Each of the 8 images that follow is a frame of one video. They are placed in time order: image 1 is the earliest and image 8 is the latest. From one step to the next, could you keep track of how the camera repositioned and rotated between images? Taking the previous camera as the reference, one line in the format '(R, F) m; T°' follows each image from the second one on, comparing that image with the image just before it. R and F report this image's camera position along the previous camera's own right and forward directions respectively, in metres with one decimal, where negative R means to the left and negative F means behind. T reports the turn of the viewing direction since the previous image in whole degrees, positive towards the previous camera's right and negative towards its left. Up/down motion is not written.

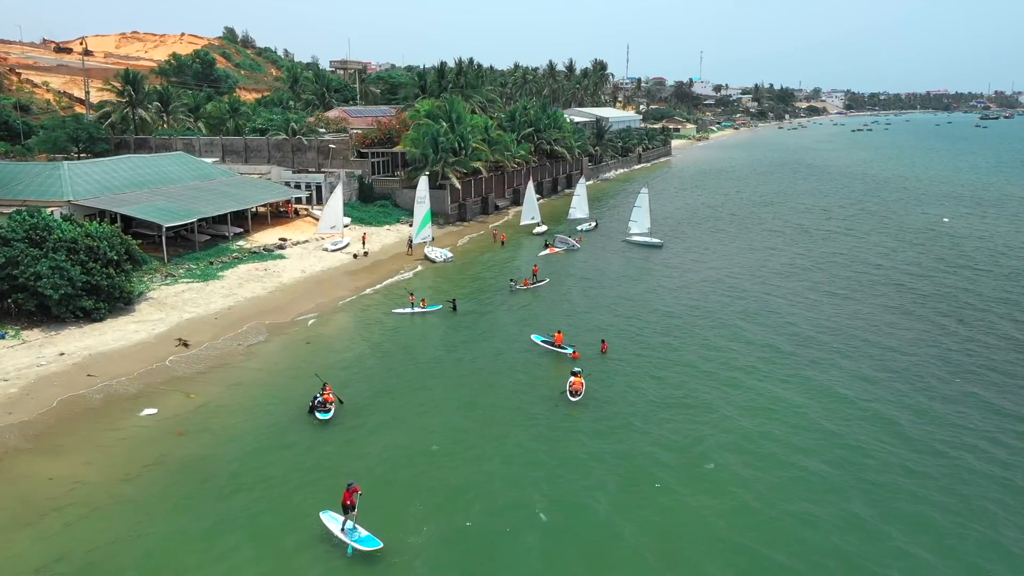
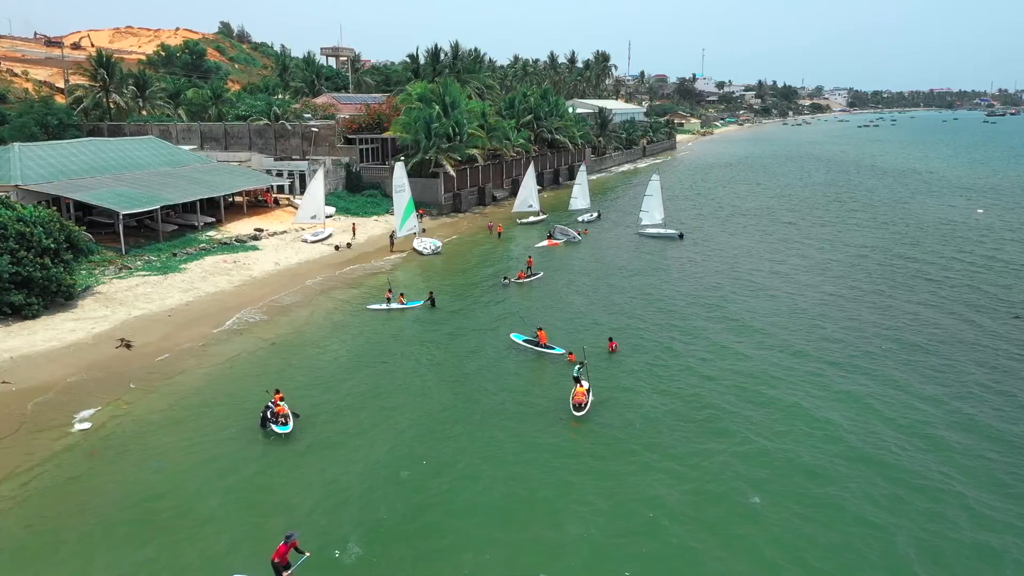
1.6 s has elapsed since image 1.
(+0.2, +4.7) m; 0°
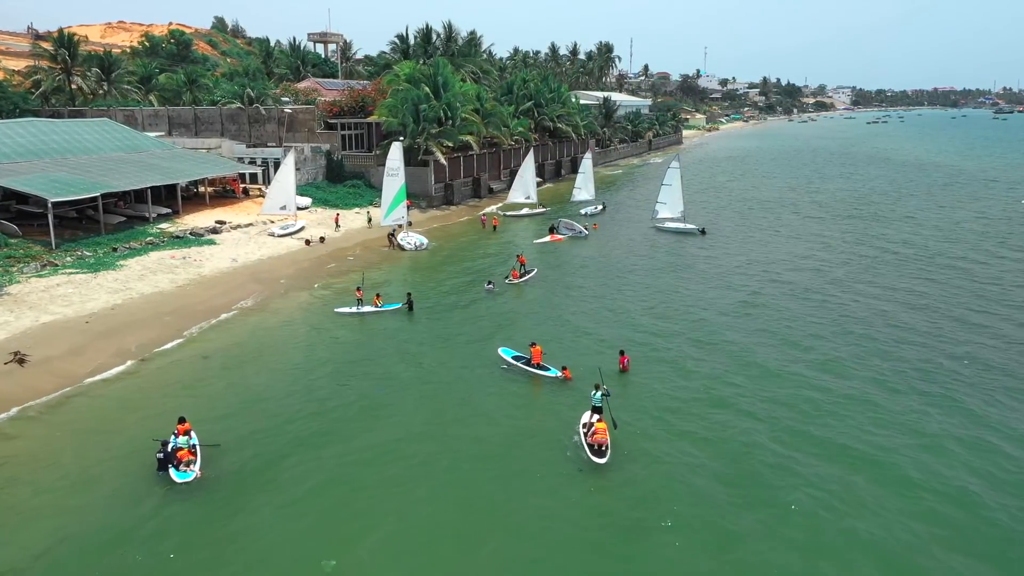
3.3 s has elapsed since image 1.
(+0.2, +5.9) m; 0°
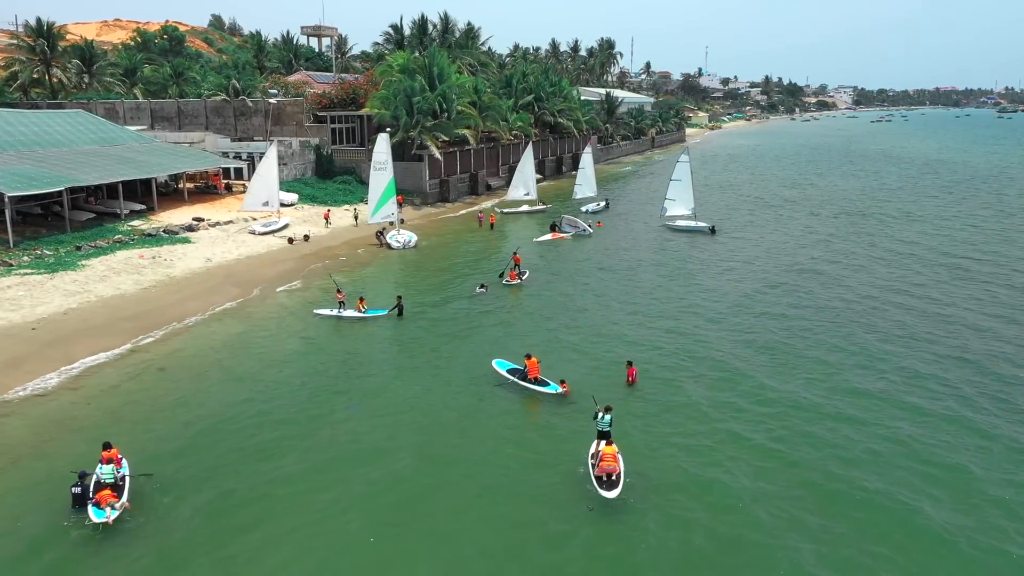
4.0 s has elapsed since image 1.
(+0.1, +2.8) m; 0°
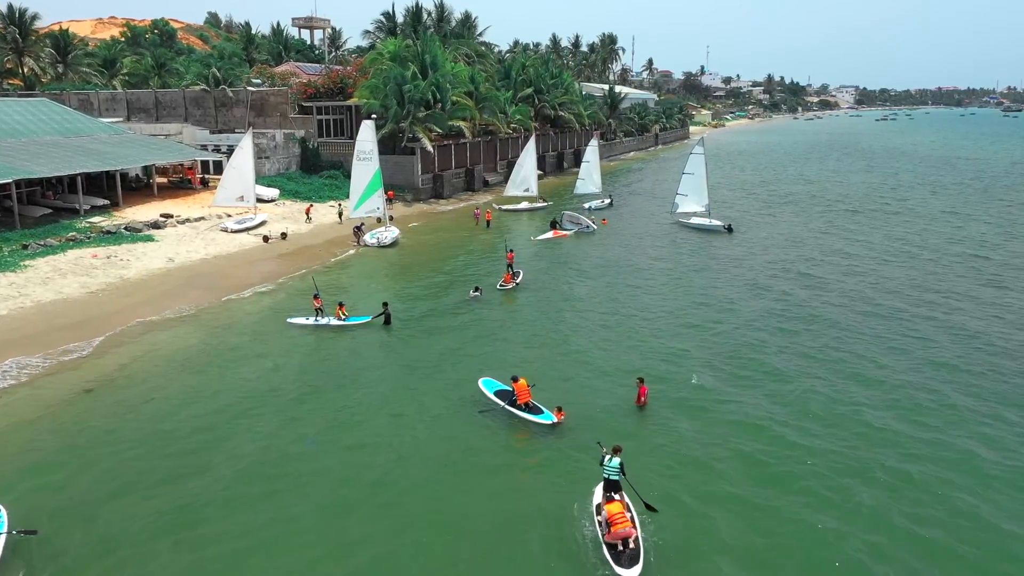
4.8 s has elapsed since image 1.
(+0.1, +3.4) m; 0°
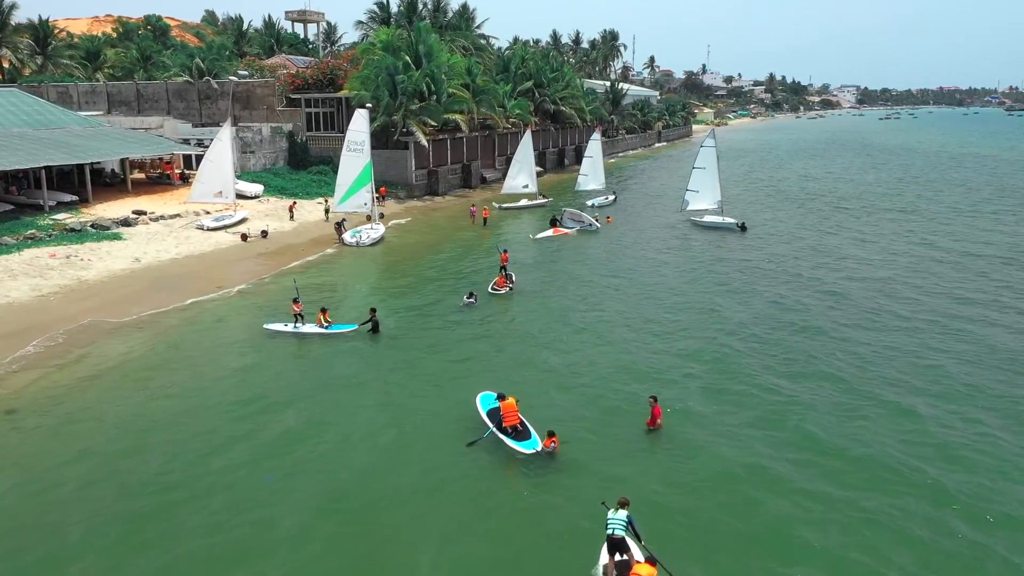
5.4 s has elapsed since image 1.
(+0.1, +2.5) m; 0°
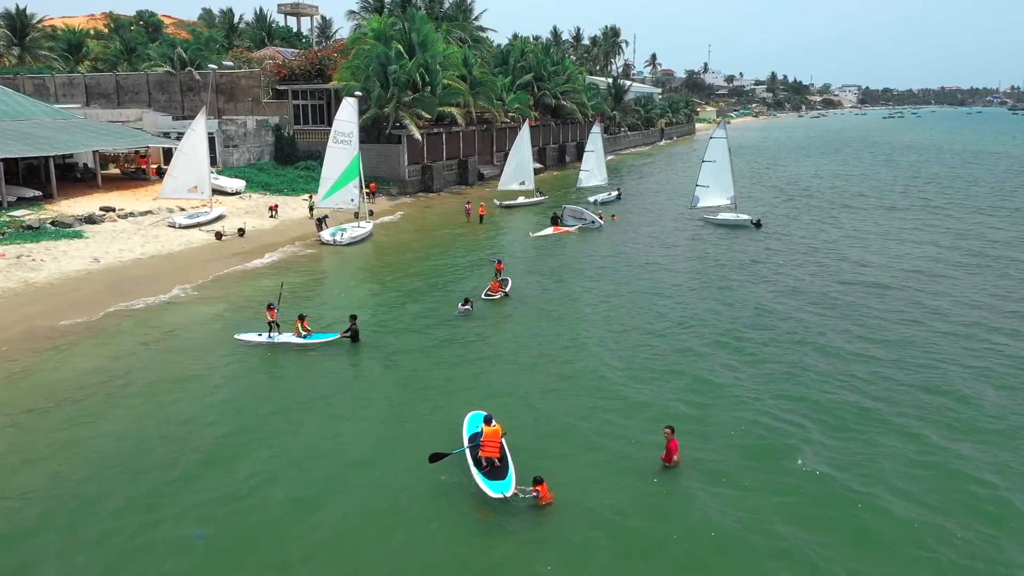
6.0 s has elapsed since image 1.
(+0.1, +2.5) m; 0°
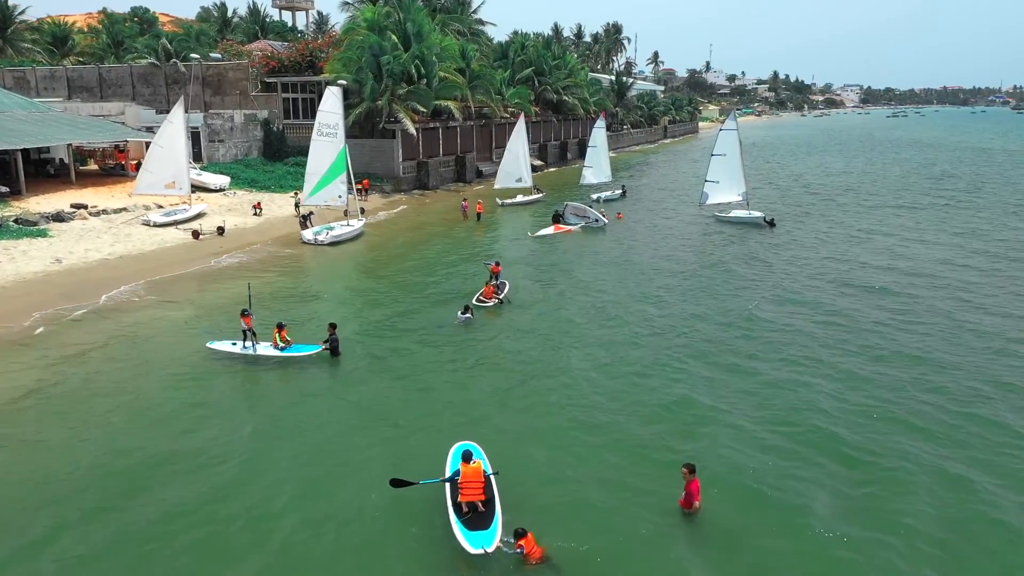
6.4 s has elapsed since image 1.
(+0.1, +2.0) m; 0°
